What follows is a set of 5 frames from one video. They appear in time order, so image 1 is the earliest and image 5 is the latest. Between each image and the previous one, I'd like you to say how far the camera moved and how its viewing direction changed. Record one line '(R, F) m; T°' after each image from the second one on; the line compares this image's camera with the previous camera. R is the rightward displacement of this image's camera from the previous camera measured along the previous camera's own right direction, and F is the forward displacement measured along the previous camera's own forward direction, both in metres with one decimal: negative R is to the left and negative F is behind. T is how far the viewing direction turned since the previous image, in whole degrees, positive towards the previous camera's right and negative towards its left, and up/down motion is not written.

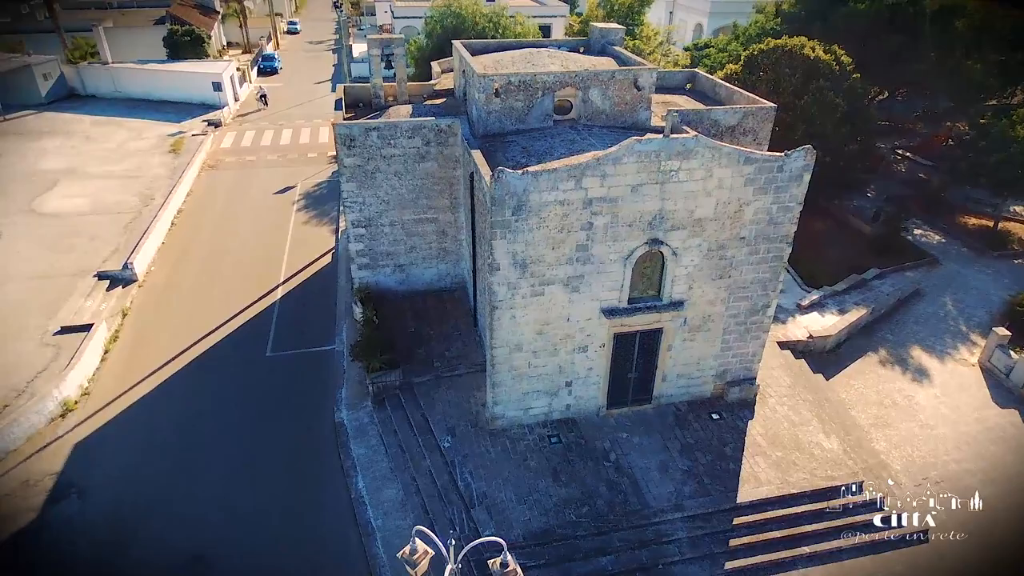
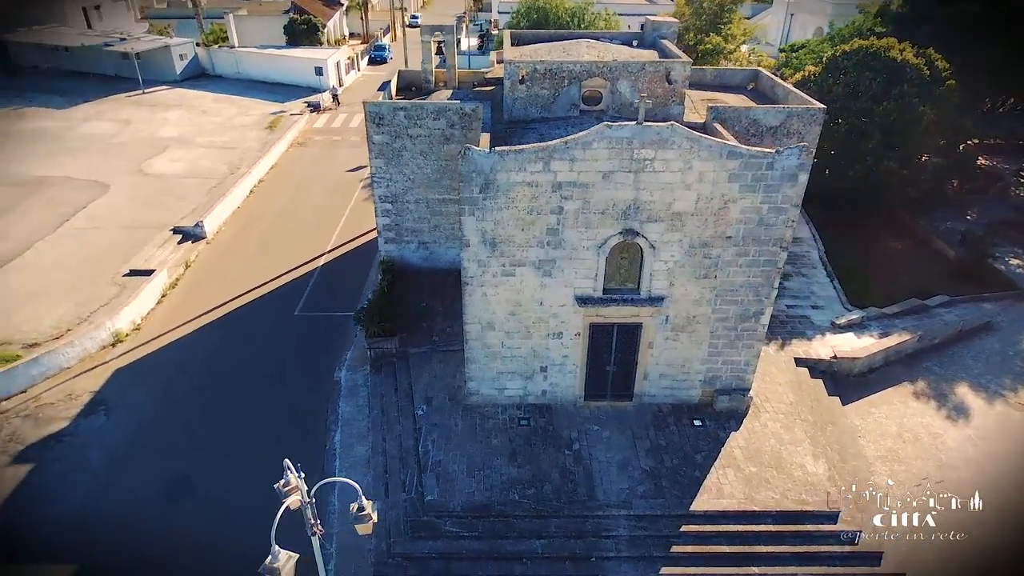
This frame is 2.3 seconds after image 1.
(+2.9, 0.0) m; -10°
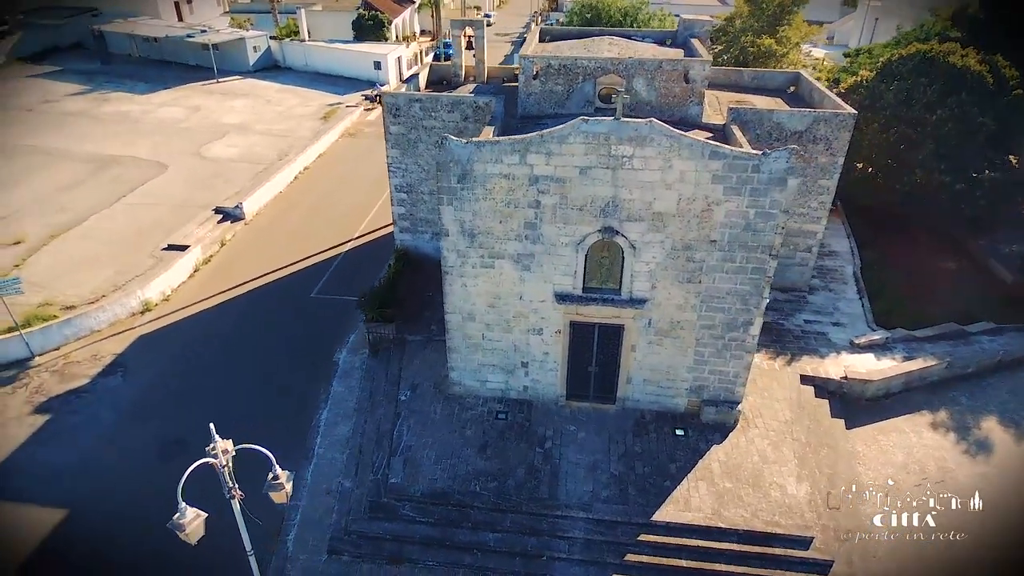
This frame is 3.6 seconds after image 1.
(+1.9, +0.1) m; -6°
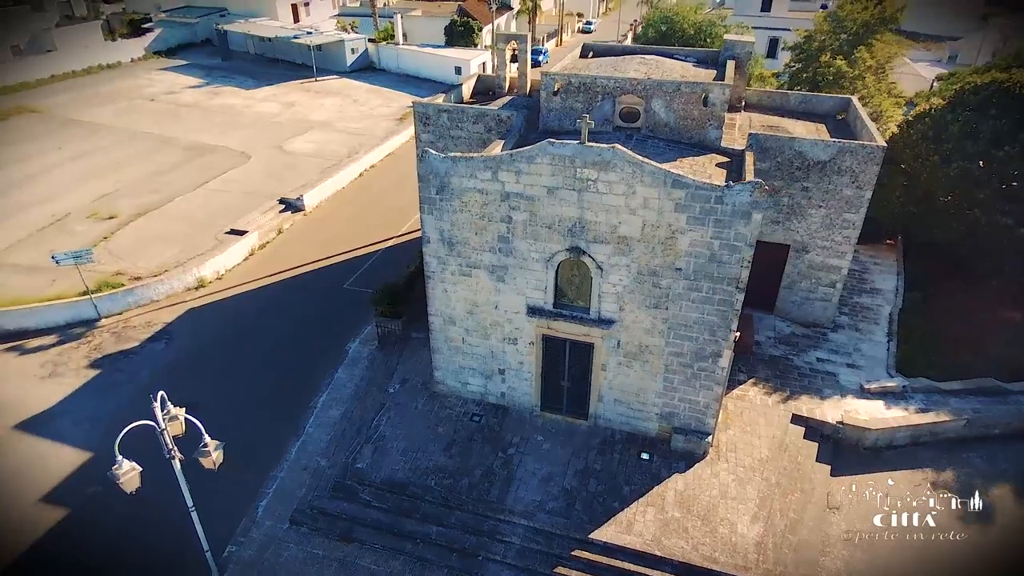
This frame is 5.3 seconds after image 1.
(+2.6, -0.3) m; -9°
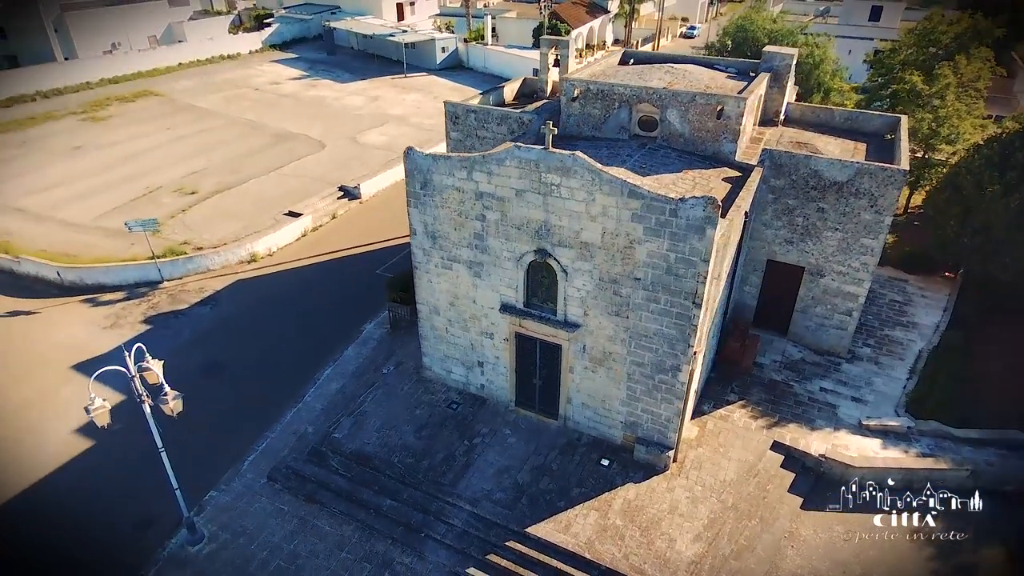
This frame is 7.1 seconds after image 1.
(+2.7, -0.3) m; -9°
